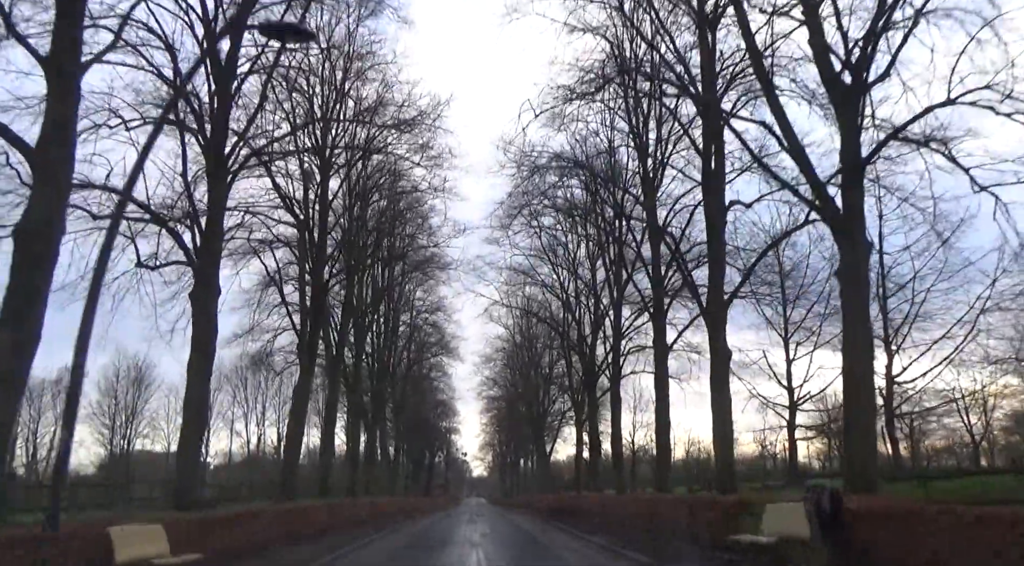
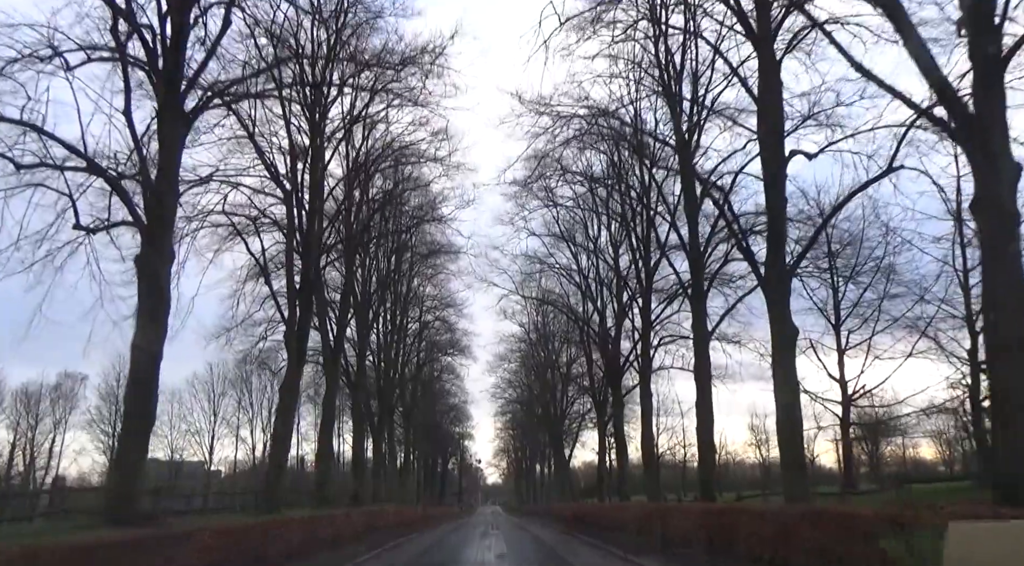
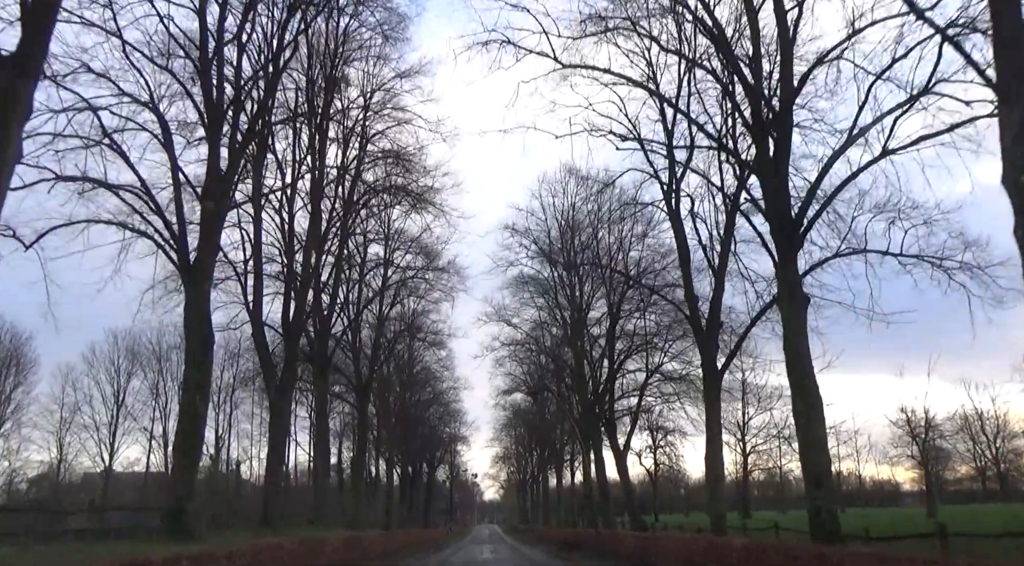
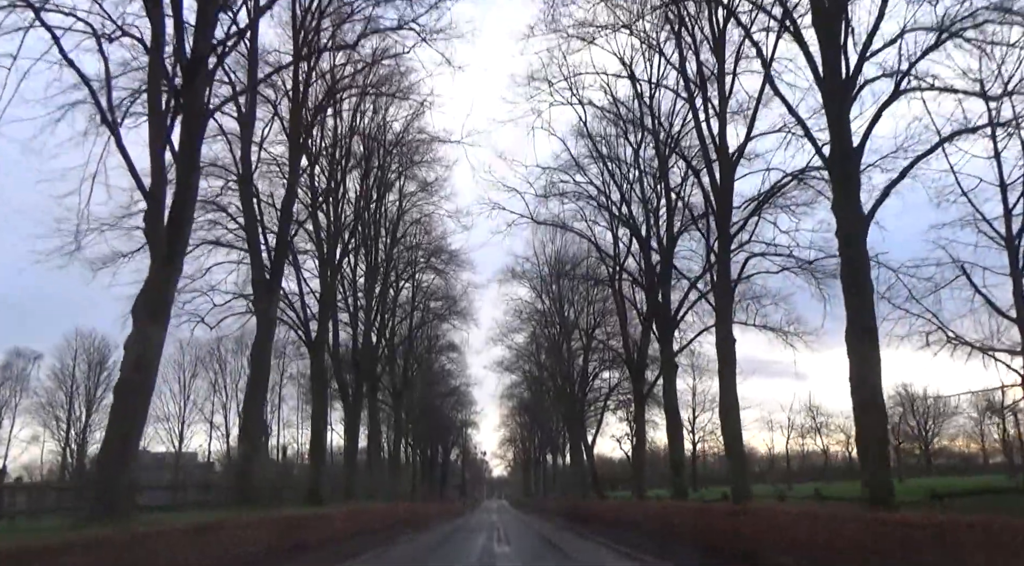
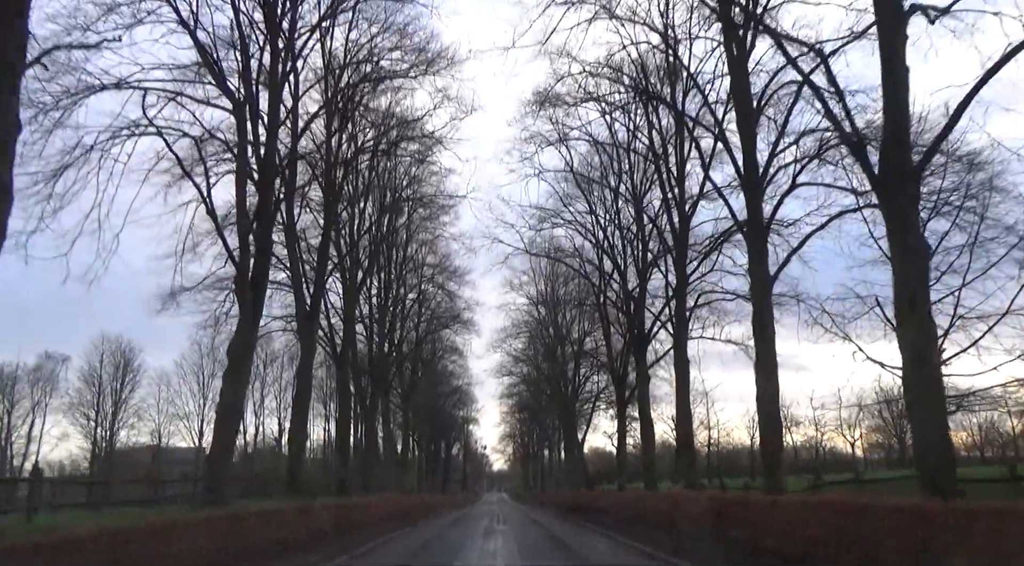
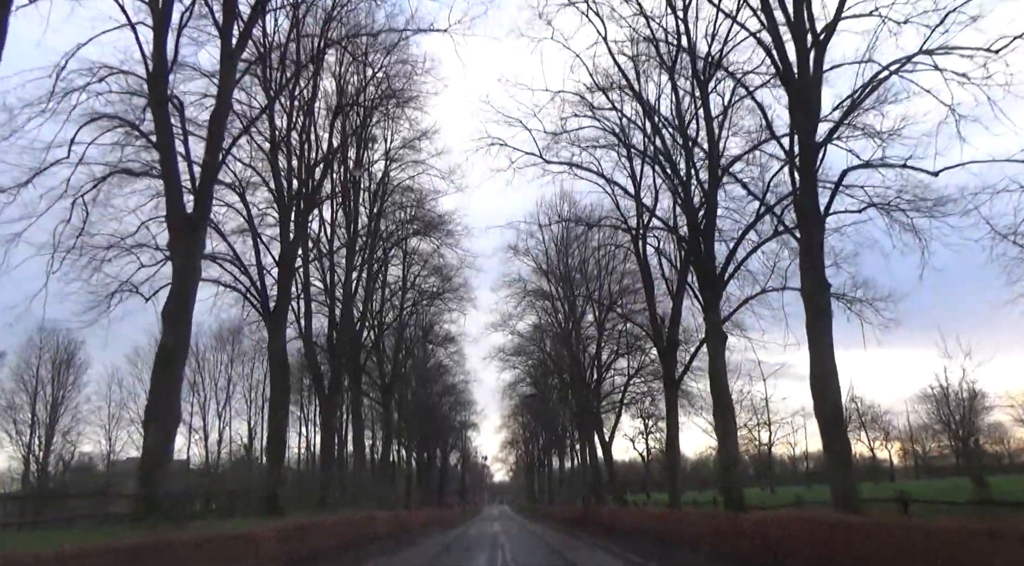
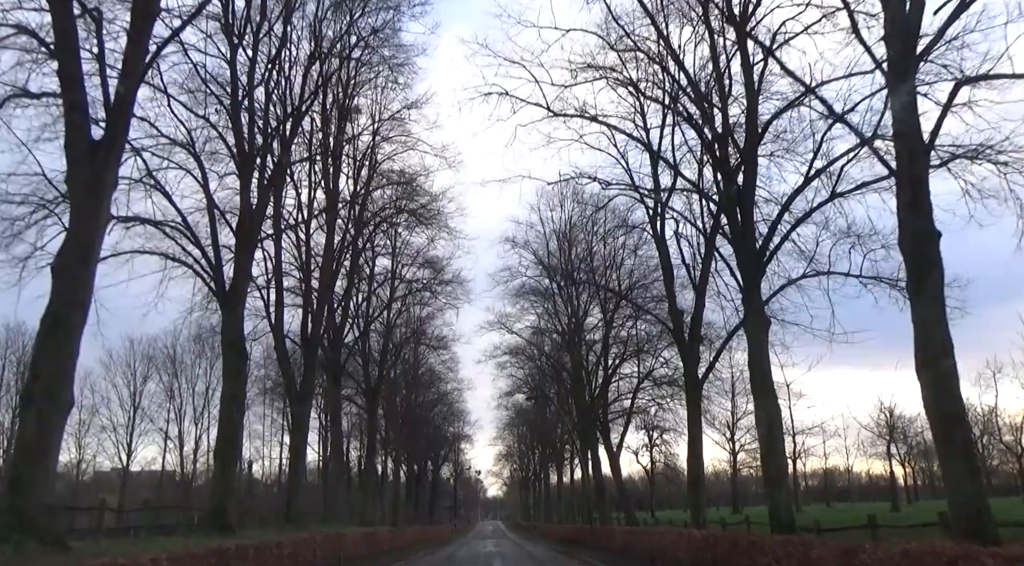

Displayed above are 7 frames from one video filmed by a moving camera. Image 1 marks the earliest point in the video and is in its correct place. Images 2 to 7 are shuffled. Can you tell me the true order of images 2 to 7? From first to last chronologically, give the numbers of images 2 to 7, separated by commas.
2, 5, 4, 6, 7, 3
